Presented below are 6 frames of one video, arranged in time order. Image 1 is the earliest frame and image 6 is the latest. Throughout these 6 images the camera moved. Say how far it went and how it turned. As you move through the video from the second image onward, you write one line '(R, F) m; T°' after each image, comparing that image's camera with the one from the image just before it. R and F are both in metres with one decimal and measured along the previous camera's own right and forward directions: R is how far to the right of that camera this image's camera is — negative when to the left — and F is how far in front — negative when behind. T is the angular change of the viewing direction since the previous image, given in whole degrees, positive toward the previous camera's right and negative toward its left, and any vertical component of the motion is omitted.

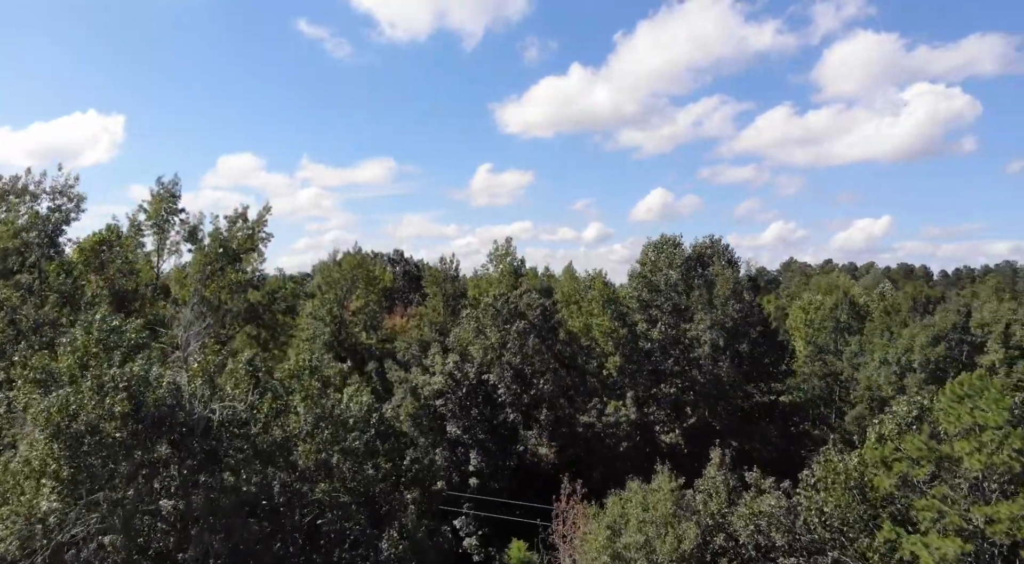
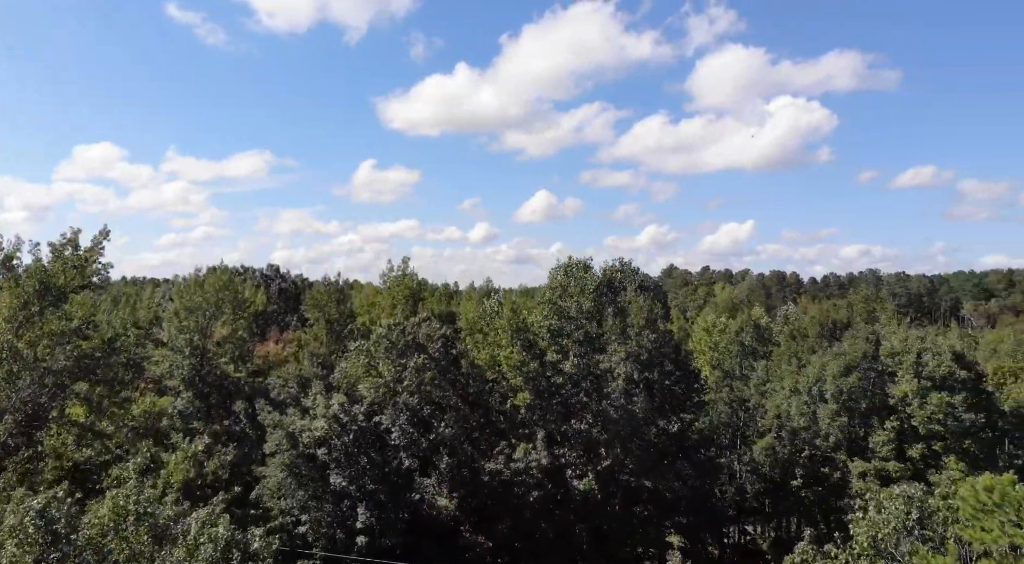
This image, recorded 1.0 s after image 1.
(-0.6, +4.3) m; +9°
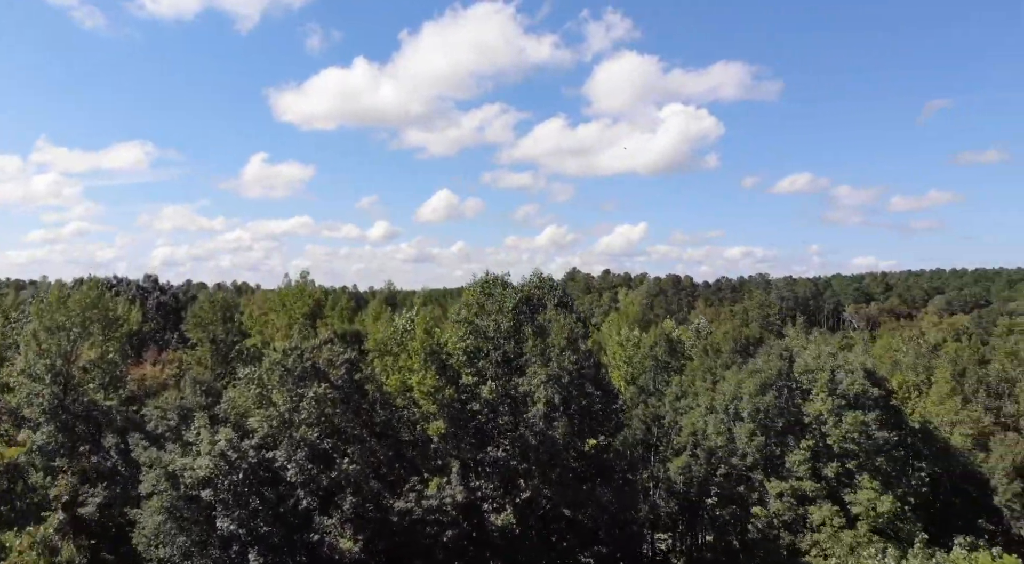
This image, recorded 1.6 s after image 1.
(-0.6, +2.6) m; +8°
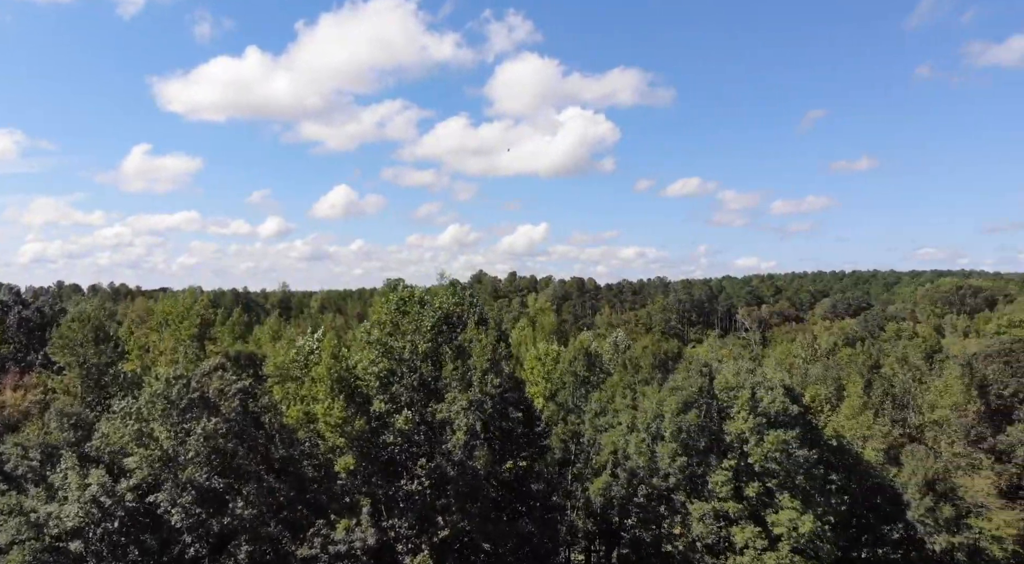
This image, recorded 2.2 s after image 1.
(-0.7, +2.4) m; +8°
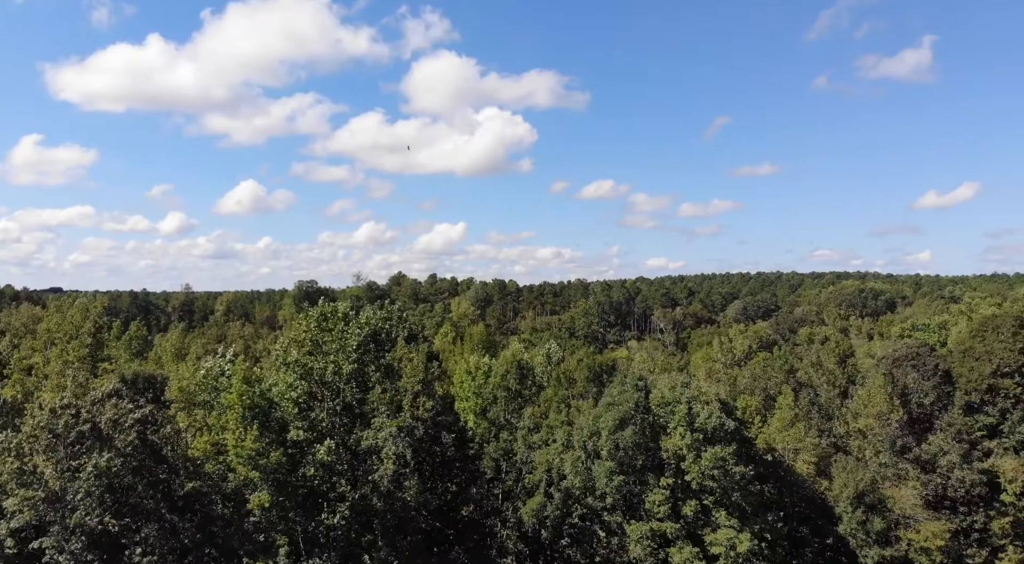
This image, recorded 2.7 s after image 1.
(-0.6, +2.0) m; +6°
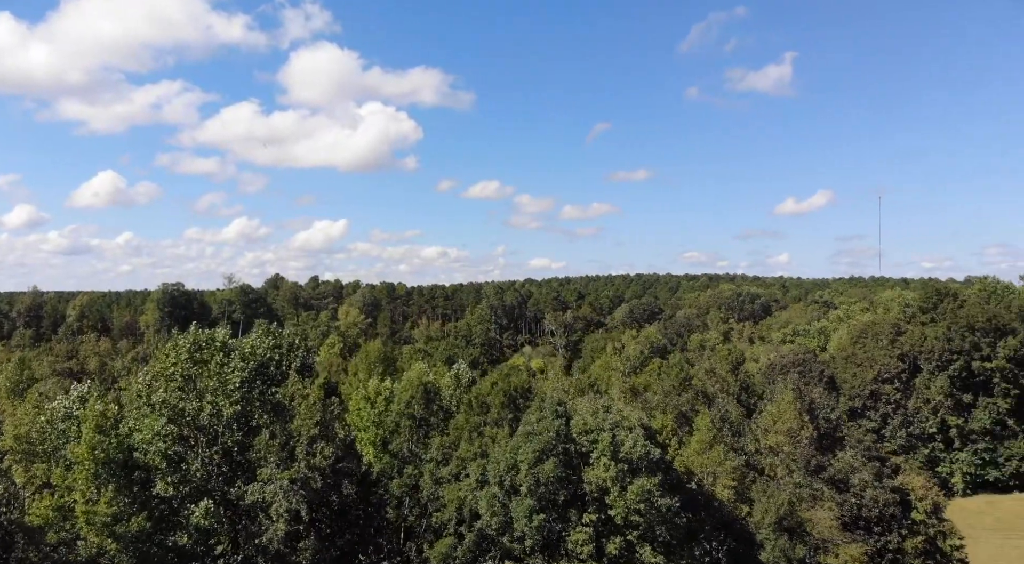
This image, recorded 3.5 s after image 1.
(-1.1, +3.5) m; +9°
